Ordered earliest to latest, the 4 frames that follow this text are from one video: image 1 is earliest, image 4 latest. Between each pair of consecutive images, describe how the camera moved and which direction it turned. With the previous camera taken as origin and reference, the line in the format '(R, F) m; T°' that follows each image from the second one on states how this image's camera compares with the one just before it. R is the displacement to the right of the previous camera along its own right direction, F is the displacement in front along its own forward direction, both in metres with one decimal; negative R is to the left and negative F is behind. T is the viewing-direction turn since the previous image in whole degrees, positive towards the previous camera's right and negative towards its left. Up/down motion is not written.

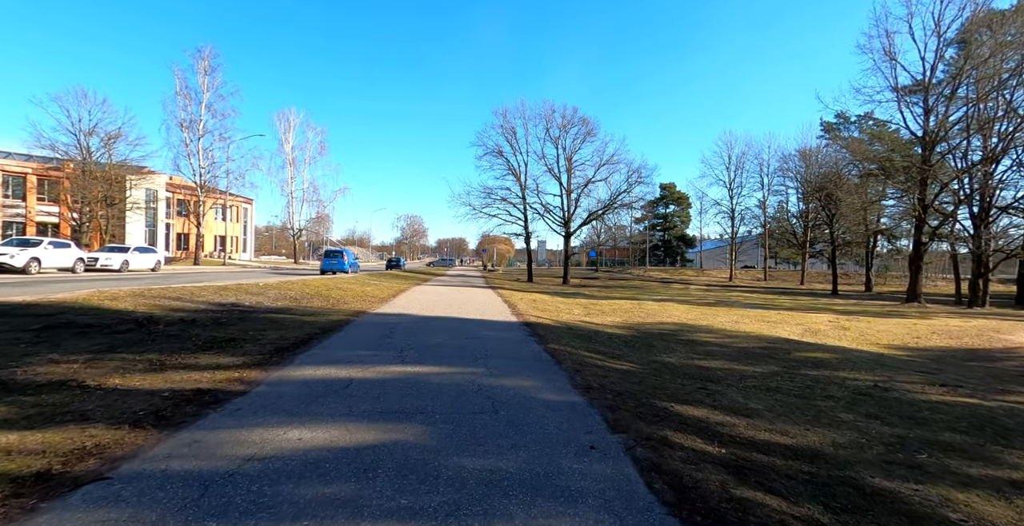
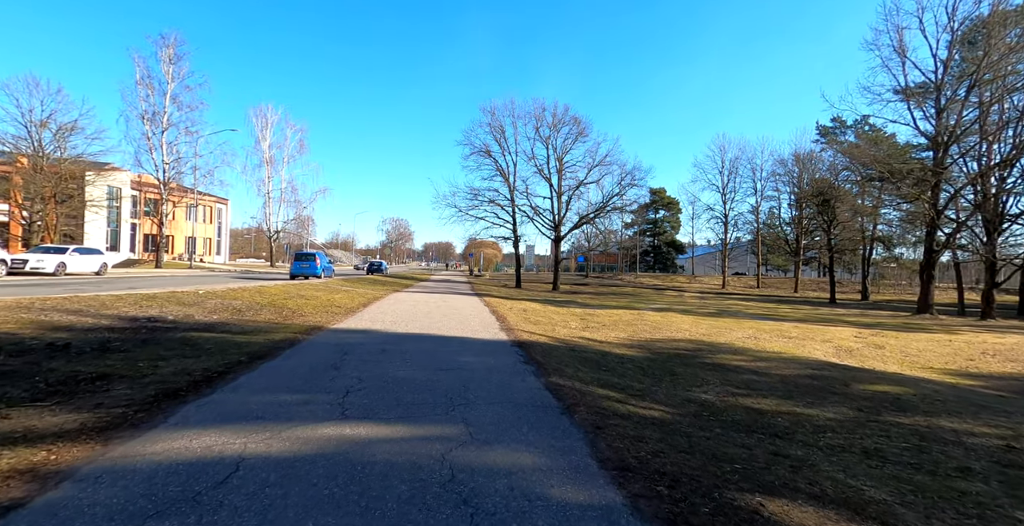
(0.0, +2.3) m; +2°
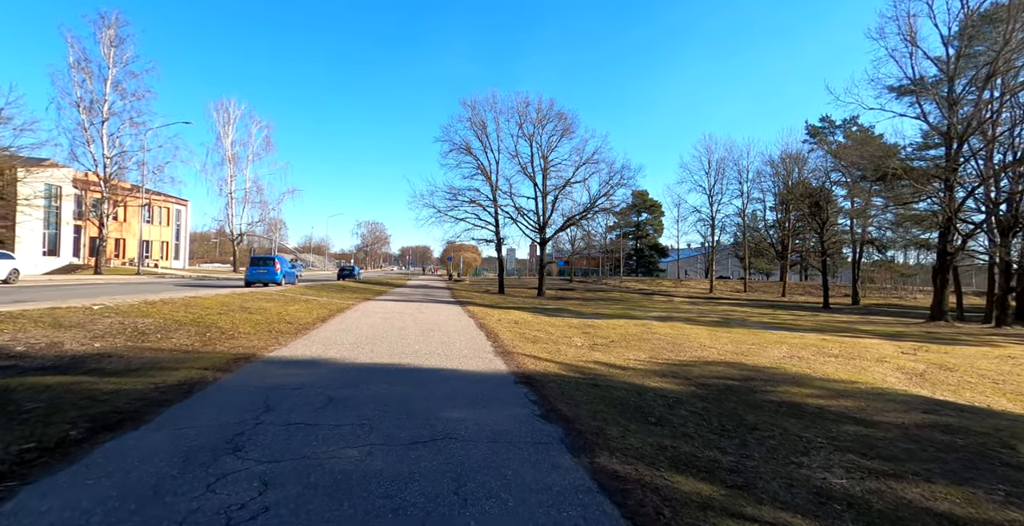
(-0.4, +2.9) m; +3°
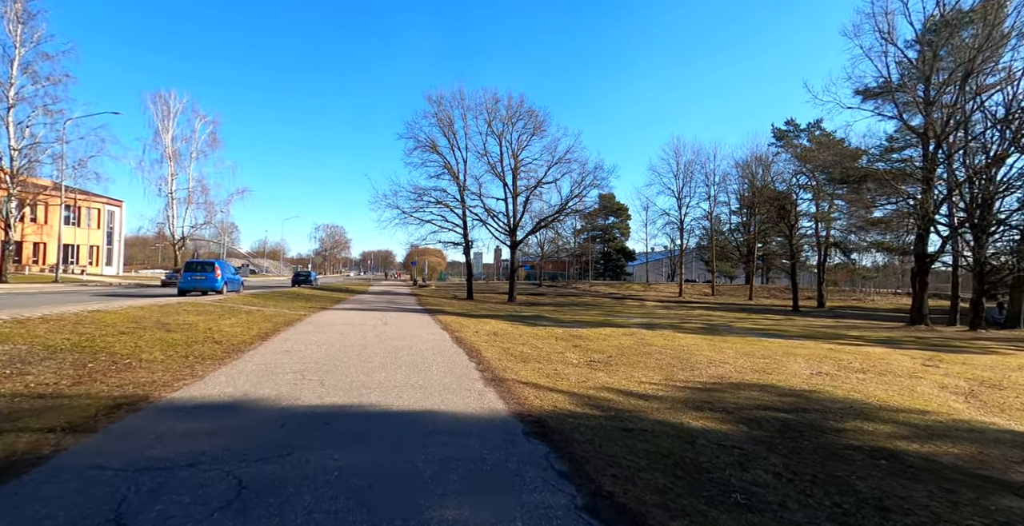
(-0.5, +2.2) m; +4°
